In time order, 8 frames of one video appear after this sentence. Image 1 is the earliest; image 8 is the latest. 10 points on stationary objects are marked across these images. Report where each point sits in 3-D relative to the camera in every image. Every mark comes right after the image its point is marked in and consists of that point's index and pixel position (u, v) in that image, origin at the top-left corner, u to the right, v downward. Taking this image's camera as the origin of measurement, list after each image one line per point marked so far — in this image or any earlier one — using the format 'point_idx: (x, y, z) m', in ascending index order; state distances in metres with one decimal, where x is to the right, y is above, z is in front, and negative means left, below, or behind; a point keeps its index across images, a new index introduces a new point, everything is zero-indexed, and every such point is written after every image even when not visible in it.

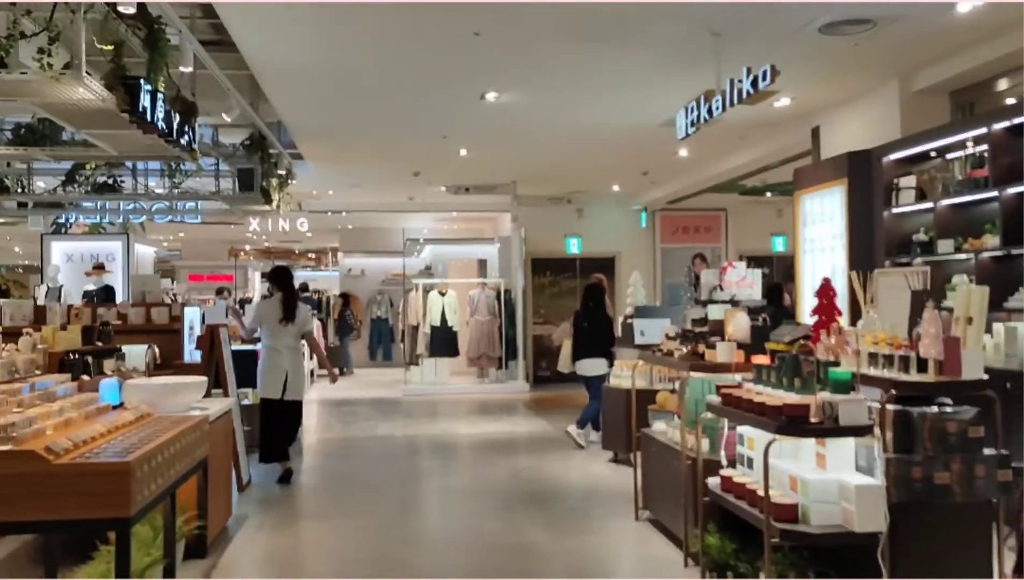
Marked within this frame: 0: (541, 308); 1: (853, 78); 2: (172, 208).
0: (+0.4, -0.3, +13.2) m
1: (+2.4, +1.5, +6.1) m
2: (-3.5, +0.8, +8.9) m
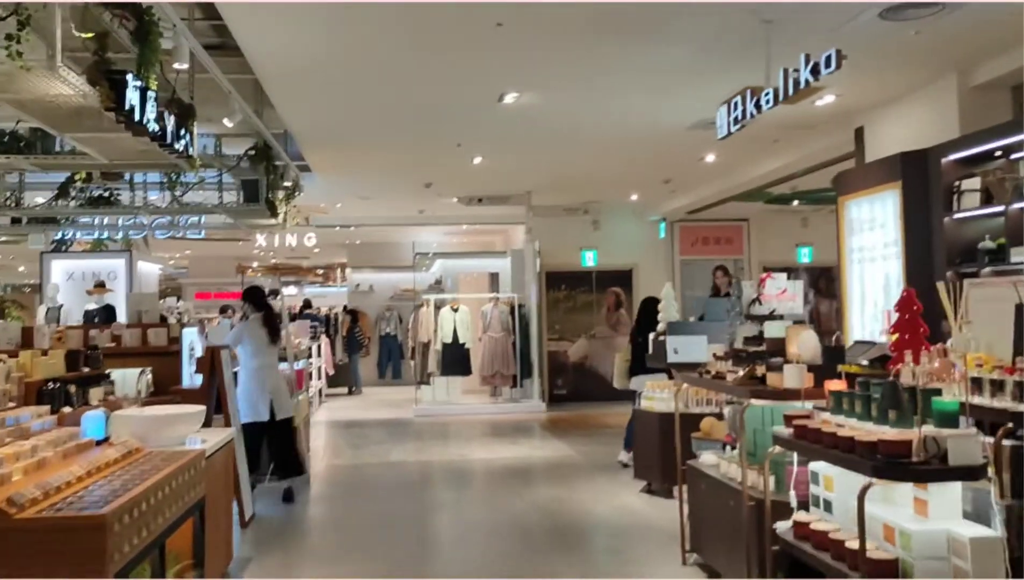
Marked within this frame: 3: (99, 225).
0: (+0.7, -0.5, +12.7) m
1: (+2.5, +1.4, +5.7) m
2: (-3.3, +0.7, +8.5) m
3: (-4.0, +0.6, +8.5) m
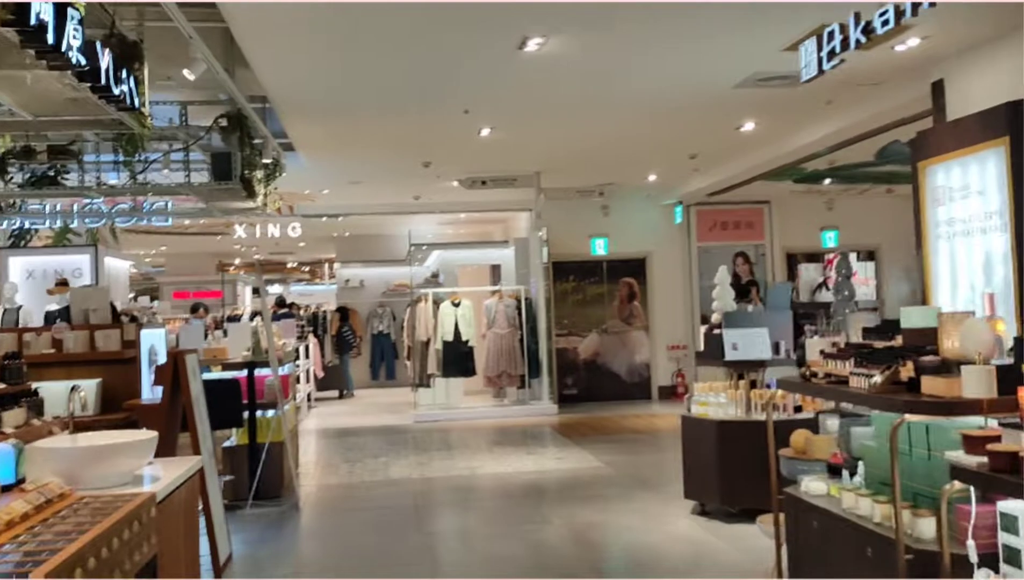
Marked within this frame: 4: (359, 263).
0: (+0.7, -0.4, +11.7) m
1: (+2.7, +1.5, +4.7) m
2: (-3.2, +0.7, +7.4) m
3: (-3.9, +0.7, +7.4) m
4: (-2.7, +0.5, +15.4) m
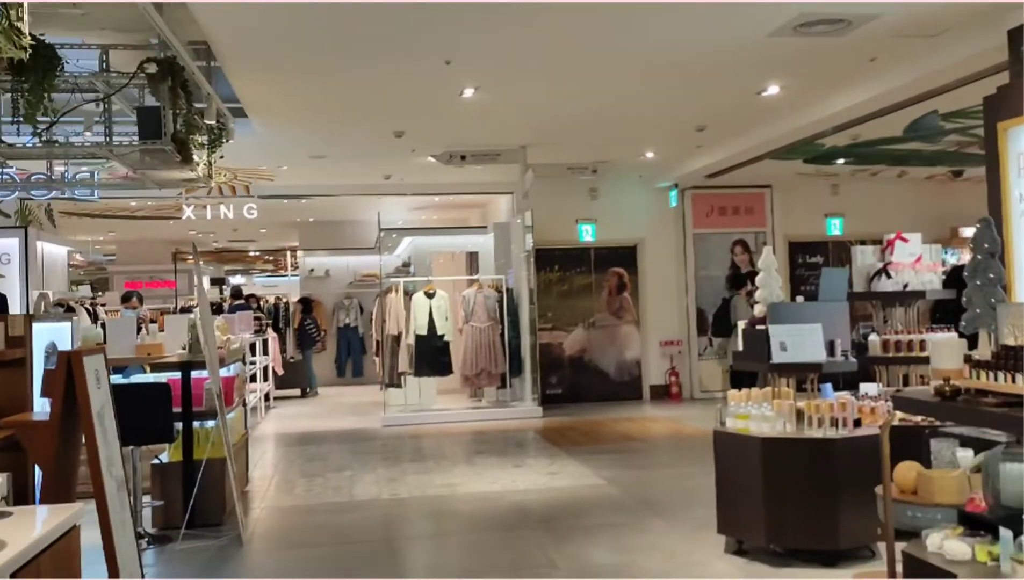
0: (+0.5, -0.3, +10.7) m
1: (+2.7, +1.6, +3.8) m
2: (-3.3, +0.8, +6.3) m
3: (-4.0, +0.8, +6.2) m
4: (-3.1, +0.7, +14.2) m
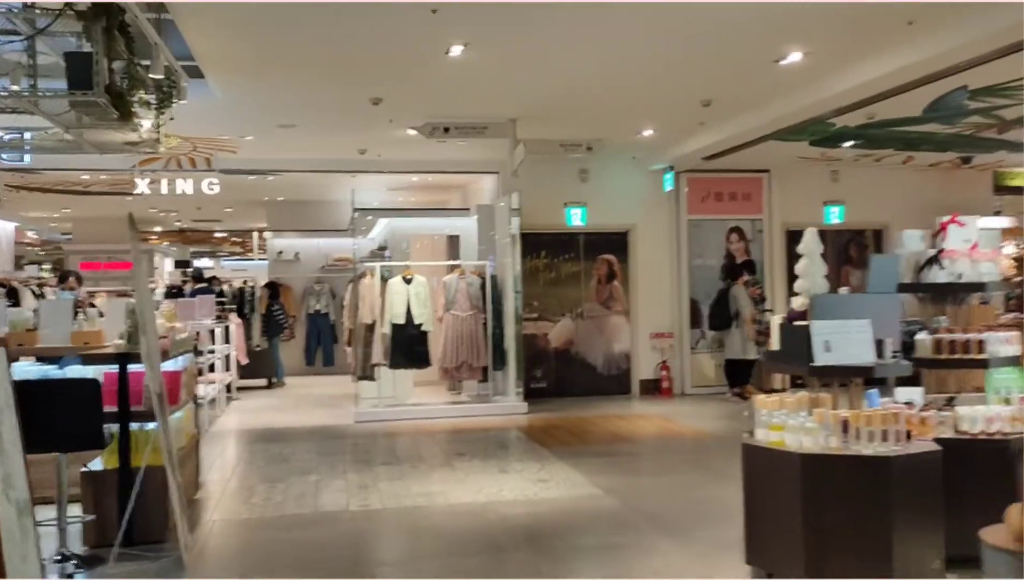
0: (+0.3, -0.1, +10.0) m
1: (+2.7, +1.6, +3.1) m
2: (-3.4, +0.9, +5.5) m
3: (-4.0, +0.9, +5.4) m
4: (-3.4, +0.9, +13.5) m
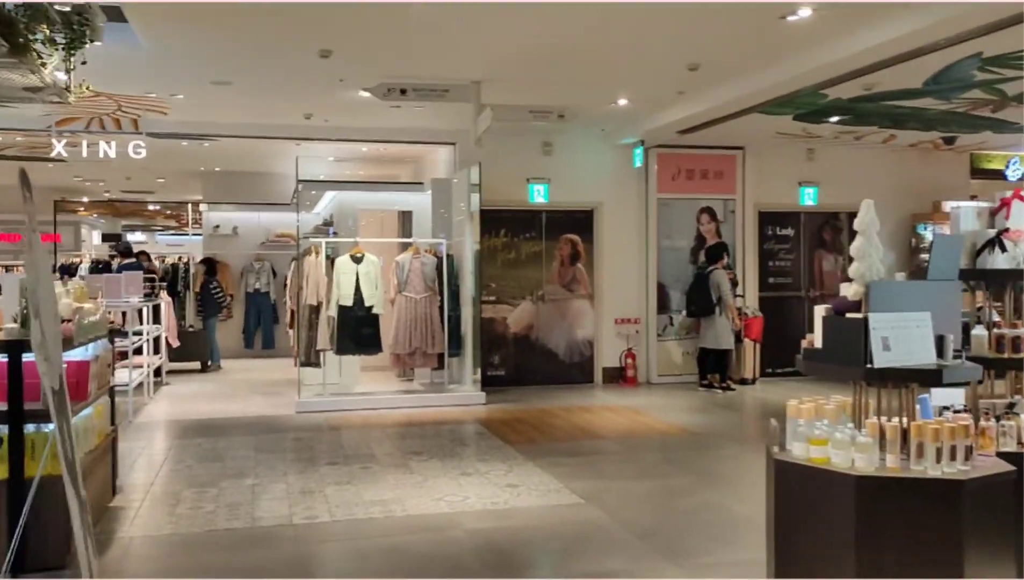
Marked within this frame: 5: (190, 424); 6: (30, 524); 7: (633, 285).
0: (-0.2, +0.1, +9.3) m
1: (+2.7, +1.6, +2.6) m
2: (-3.5, +1.1, +4.6) m
3: (-4.2, +1.1, +4.5) m
4: (-4.0, +1.2, +12.5) m
5: (-2.8, -1.2, +7.6) m
6: (-2.1, -1.0, +3.8) m
7: (+1.3, +0.1, +9.6) m
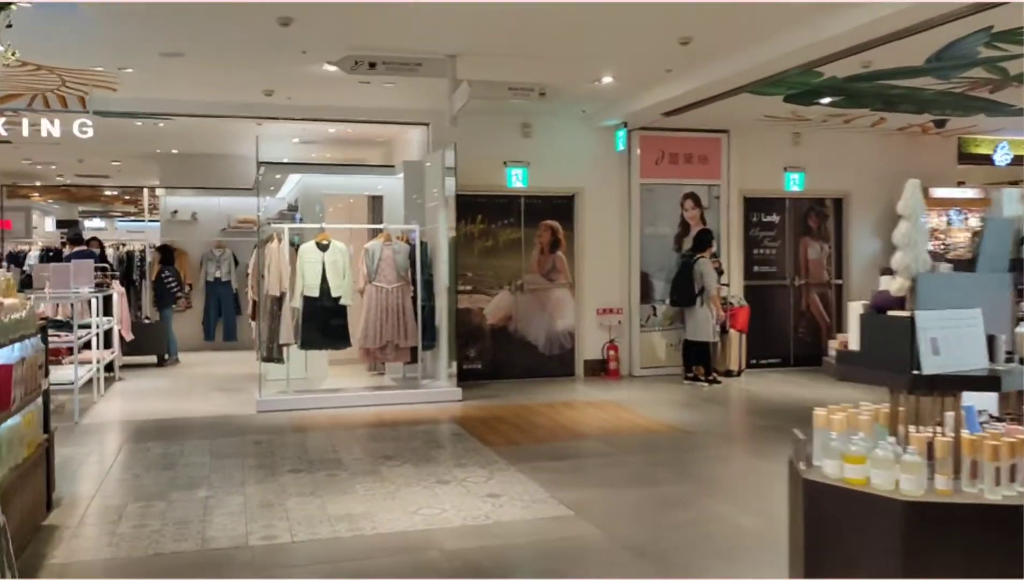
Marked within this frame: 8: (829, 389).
0: (-0.4, +0.2, +8.9) m
1: (+2.7, +1.6, +2.2) m
2: (-3.6, +1.1, +4.0) m
3: (-4.3, +1.1, +3.8) m
4: (-4.4, +1.4, +11.9) m
5: (-3.0, -1.1, +7.0) m
6: (-2.1, -1.0, +3.3) m
7: (+1.1, +0.2, +9.2) m
8: (+3.0, -1.0, +8.4) m
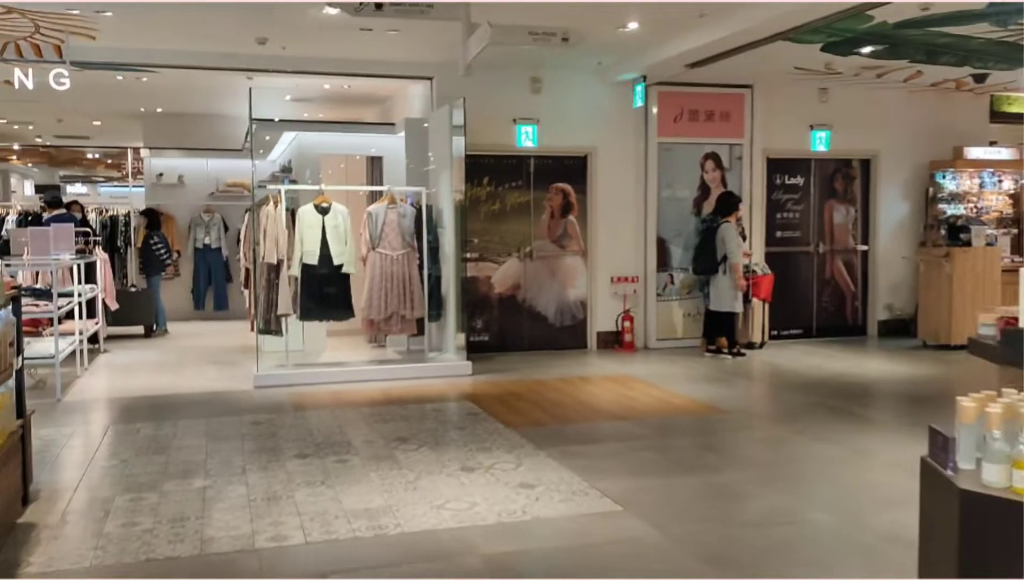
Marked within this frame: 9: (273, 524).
0: (-0.3, +0.5, +8.3) m
1: (+2.9, +1.7, +1.6) m
2: (-3.4, +1.2, +3.4) m
3: (-4.1, +1.2, +3.2) m
4: (-4.3, +1.8, +11.2) m
5: (-2.8, -0.8, +6.5) m
6: (-1.9, -0.9, +2.7) m
7: (+1.2, +0.5, +8.7) m
8: (+3.2, -0.6, +7.9) m
9: (-1.0, -1.0, +3.8) m
